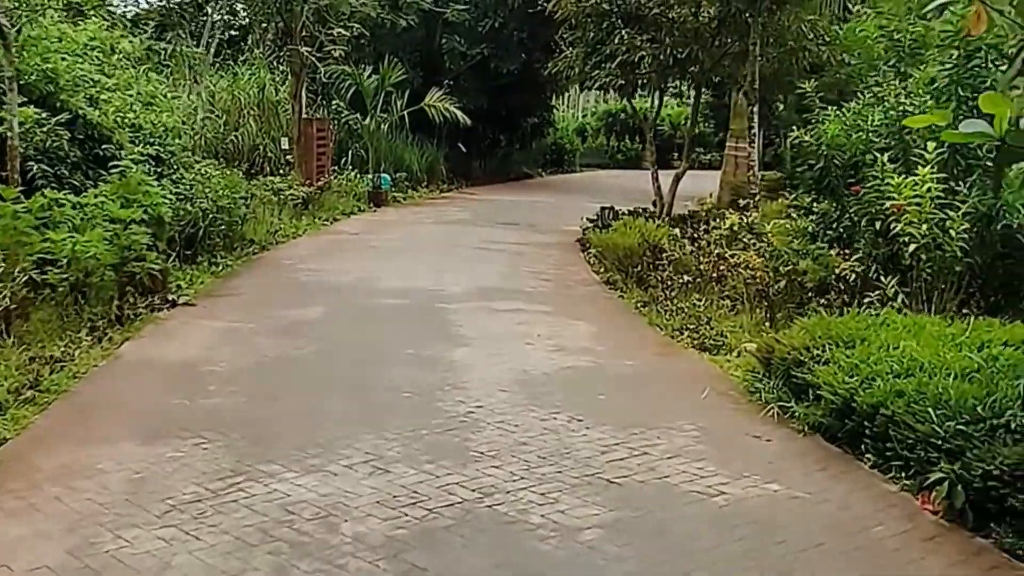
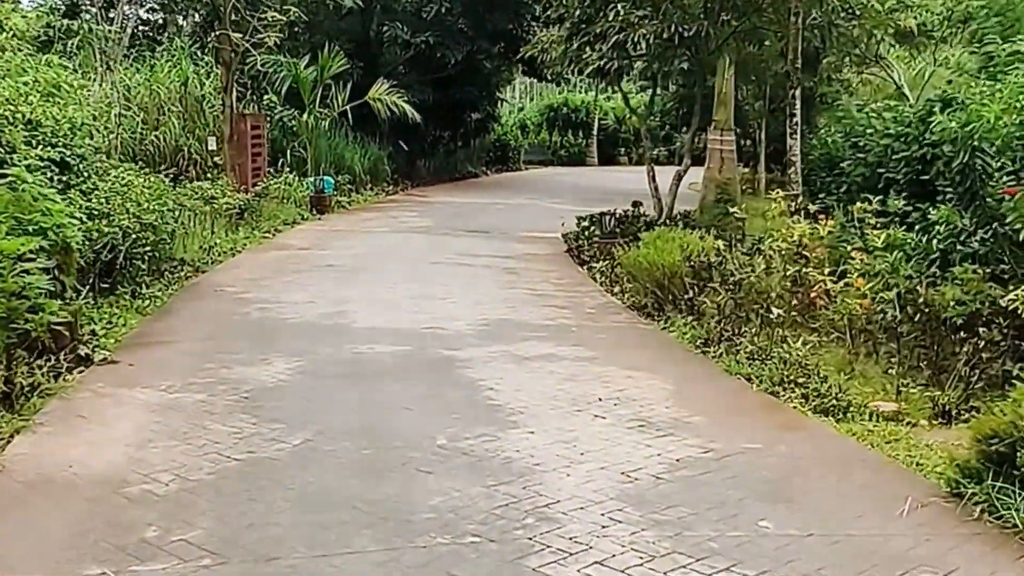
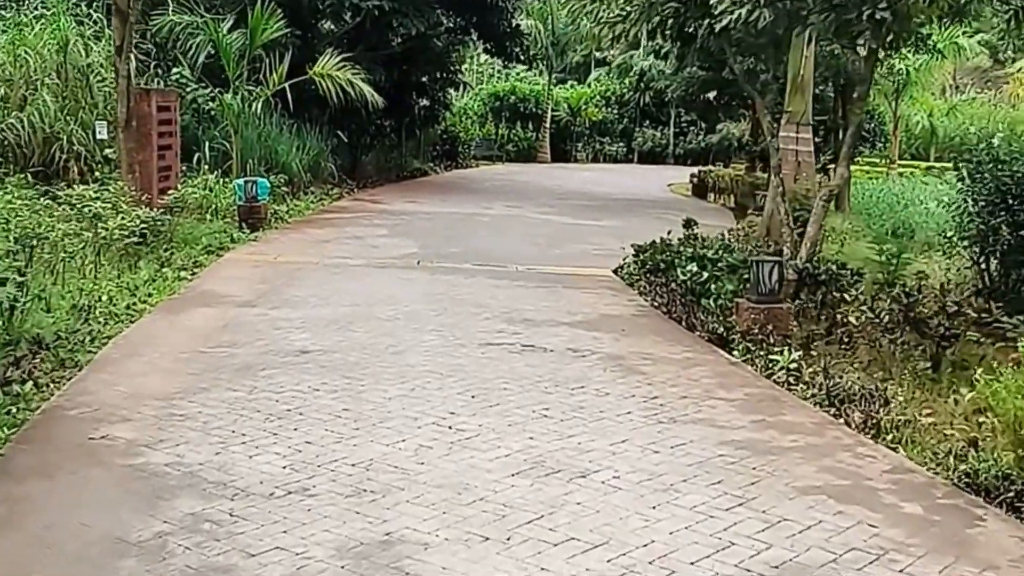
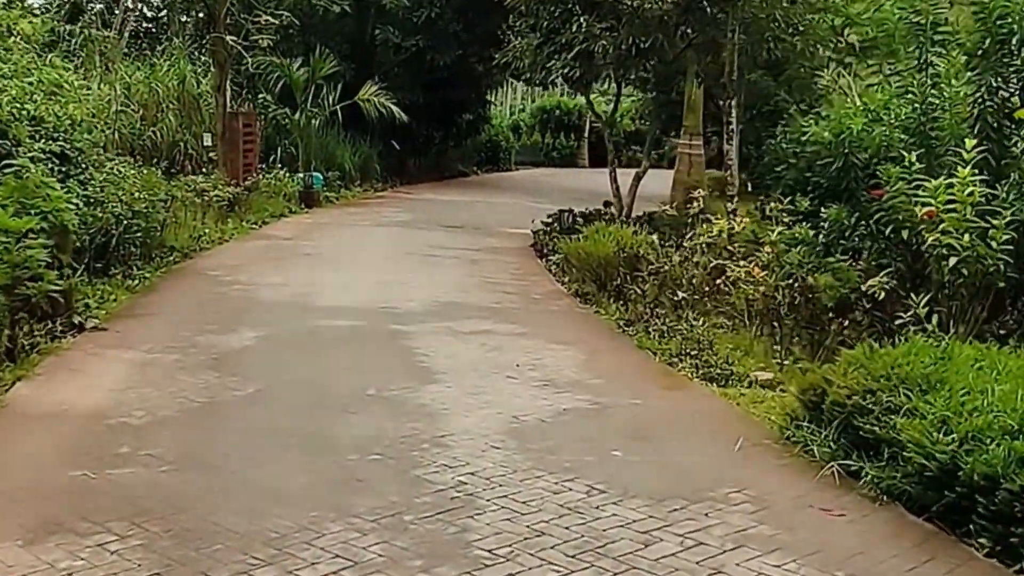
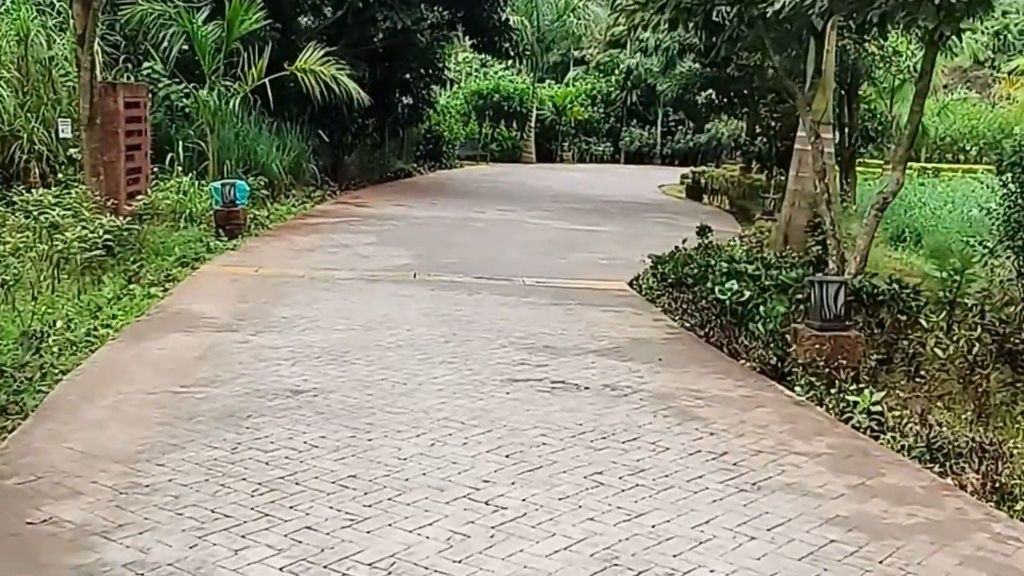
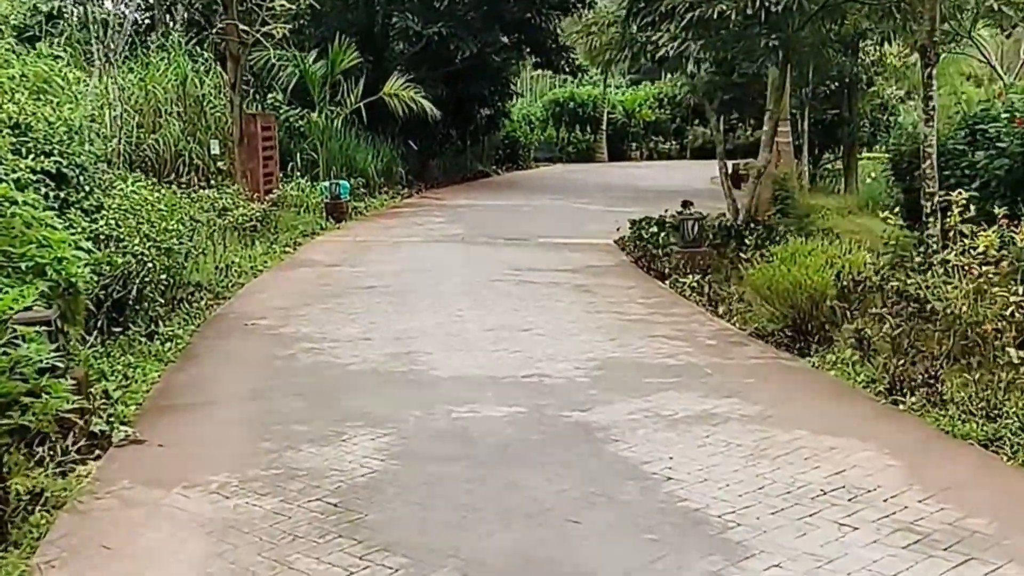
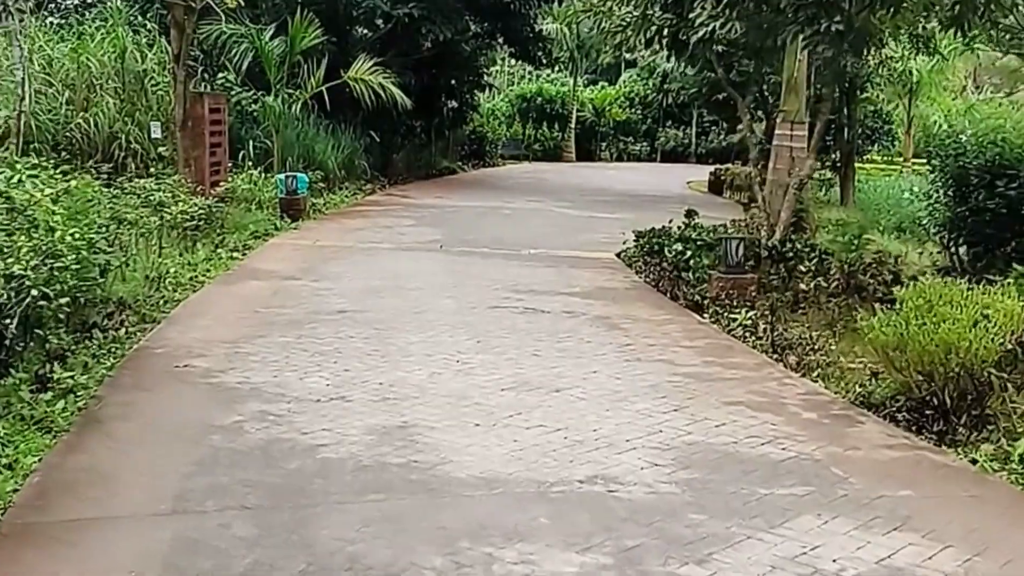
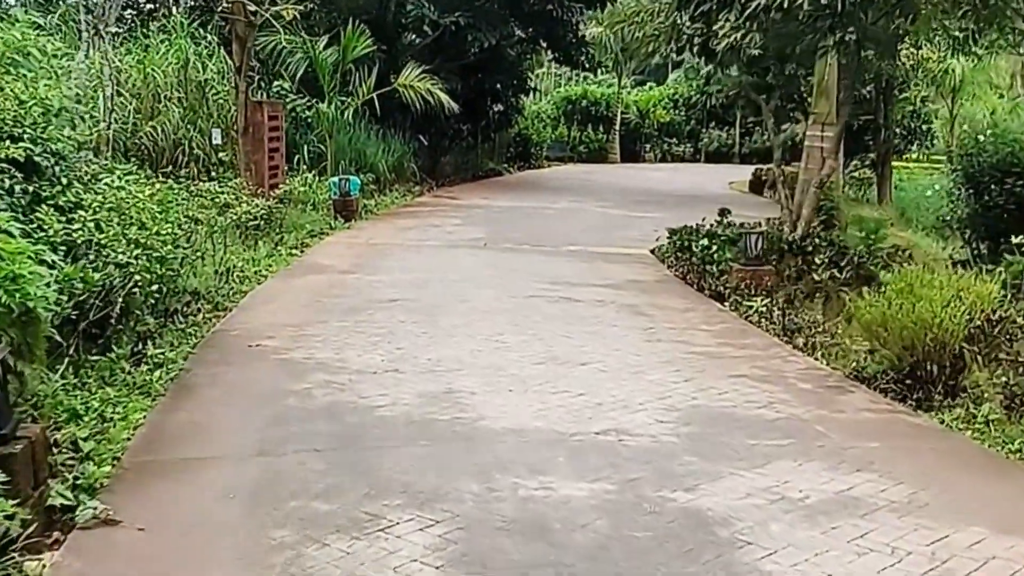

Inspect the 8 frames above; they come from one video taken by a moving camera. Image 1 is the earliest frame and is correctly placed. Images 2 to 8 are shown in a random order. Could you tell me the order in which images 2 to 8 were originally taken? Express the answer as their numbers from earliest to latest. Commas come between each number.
4, 2, 6, 8, 7, 3, 5
